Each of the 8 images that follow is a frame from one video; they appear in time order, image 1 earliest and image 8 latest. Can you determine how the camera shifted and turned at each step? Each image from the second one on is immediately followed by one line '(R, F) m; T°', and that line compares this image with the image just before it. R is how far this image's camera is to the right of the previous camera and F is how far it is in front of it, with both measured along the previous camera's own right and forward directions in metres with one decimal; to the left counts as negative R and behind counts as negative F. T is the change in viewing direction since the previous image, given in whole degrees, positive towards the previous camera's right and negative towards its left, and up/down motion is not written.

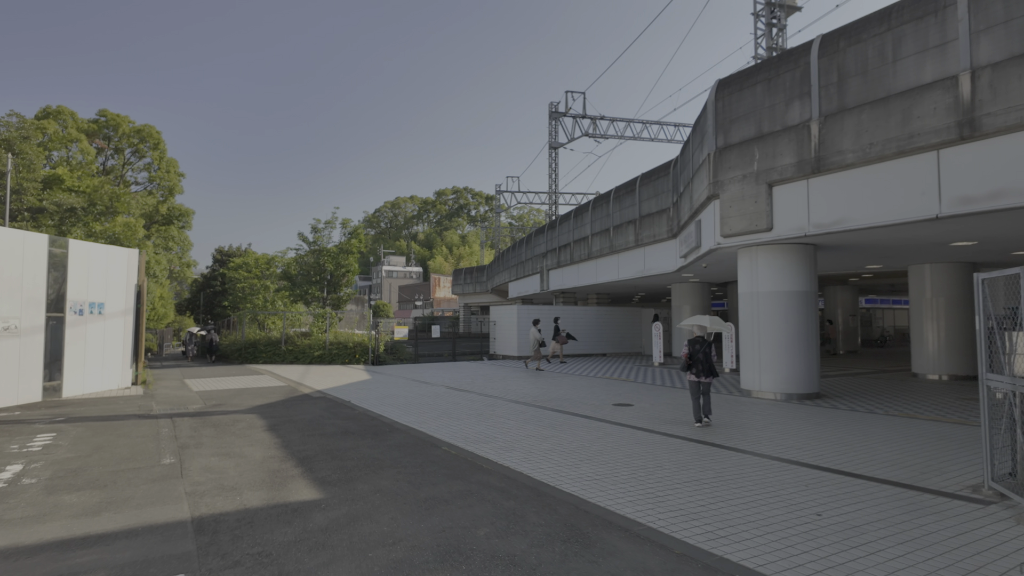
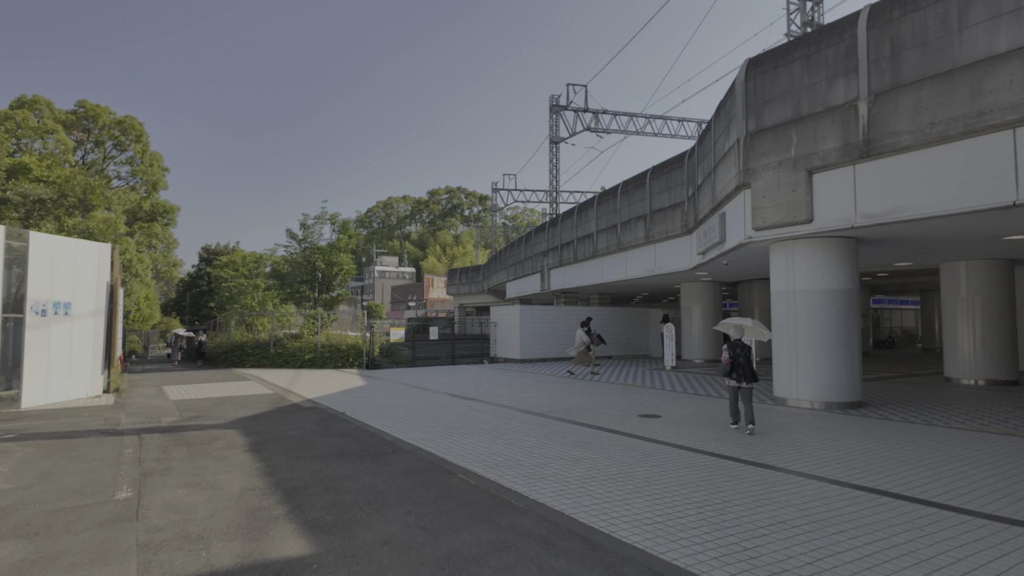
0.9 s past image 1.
(-0.4, +1.2) m; +1°
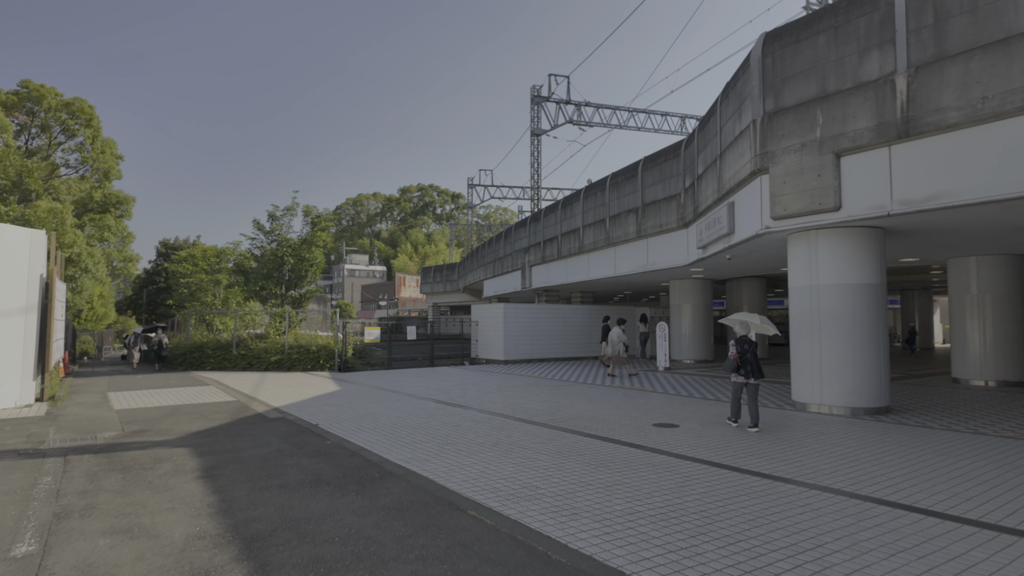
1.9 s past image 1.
(-0.4, +1.2) m; +3°
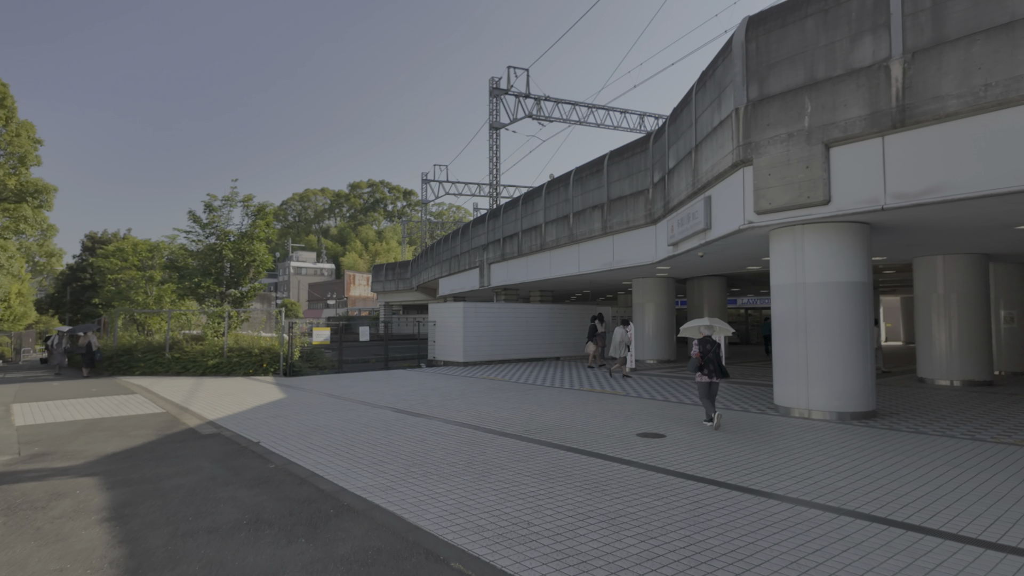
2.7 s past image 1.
(-0.3, +0.9) m; +5°
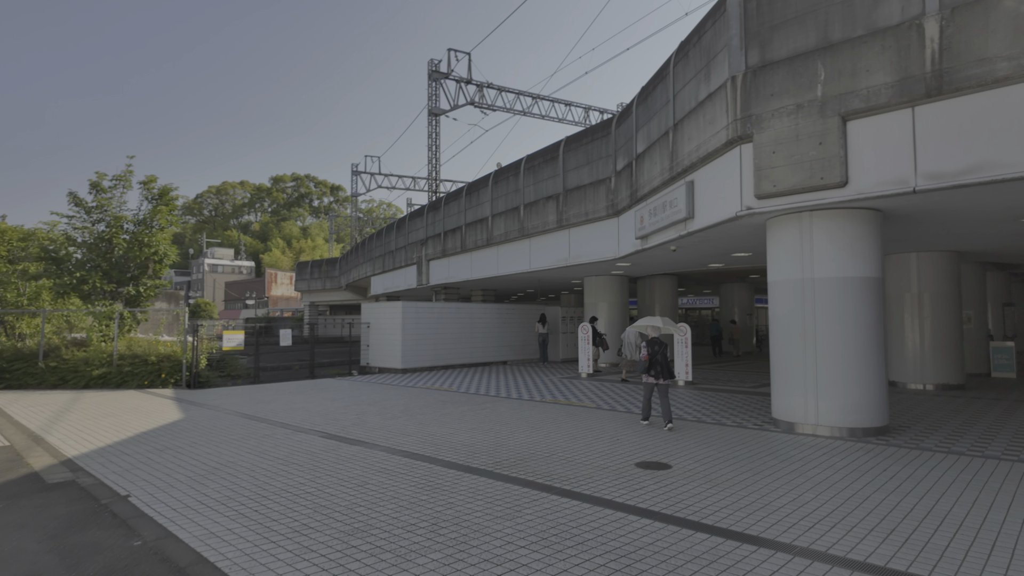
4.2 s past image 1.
(-0.4, +1.8) m; +7°
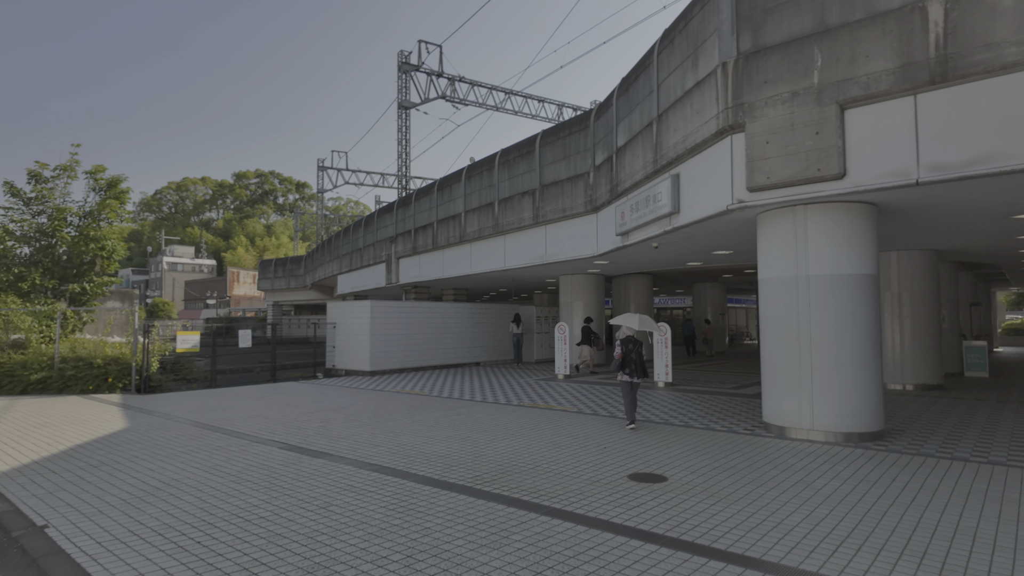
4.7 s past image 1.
(-0.1, +0.6) m; +3°
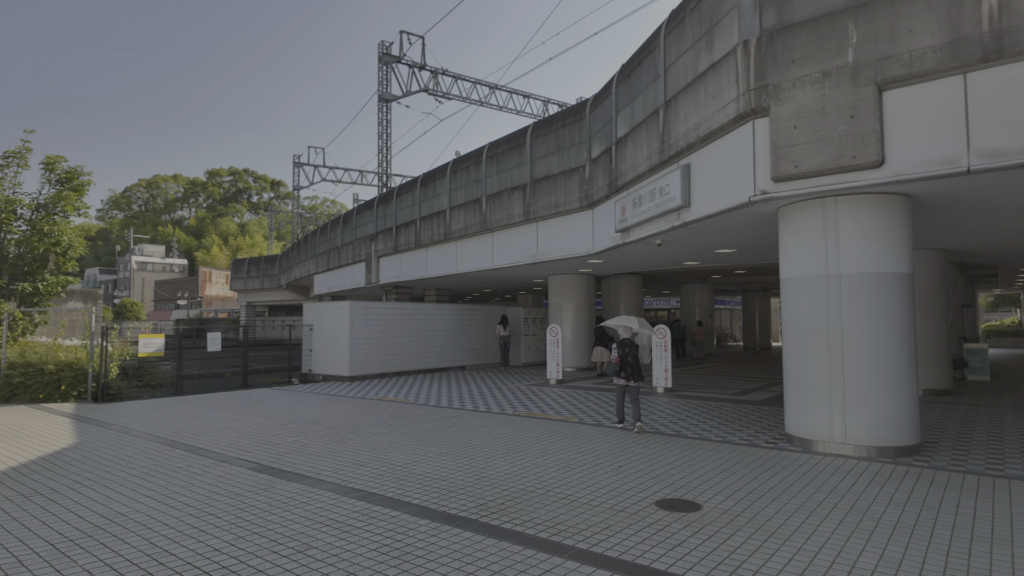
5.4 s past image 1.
(-0.3, +0.8) m; +2°
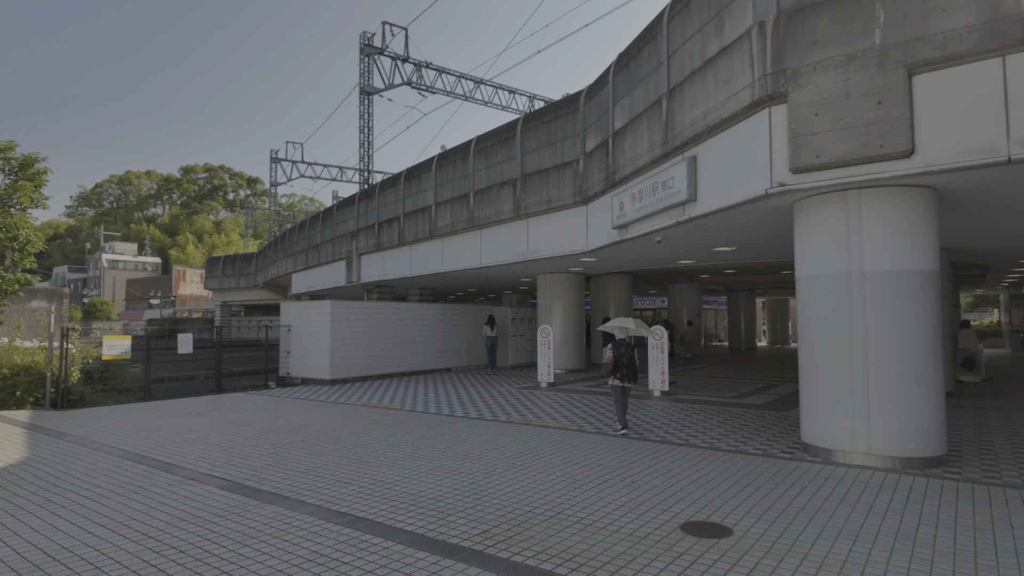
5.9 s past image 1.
(-0.2, +0.6) m; +2°
